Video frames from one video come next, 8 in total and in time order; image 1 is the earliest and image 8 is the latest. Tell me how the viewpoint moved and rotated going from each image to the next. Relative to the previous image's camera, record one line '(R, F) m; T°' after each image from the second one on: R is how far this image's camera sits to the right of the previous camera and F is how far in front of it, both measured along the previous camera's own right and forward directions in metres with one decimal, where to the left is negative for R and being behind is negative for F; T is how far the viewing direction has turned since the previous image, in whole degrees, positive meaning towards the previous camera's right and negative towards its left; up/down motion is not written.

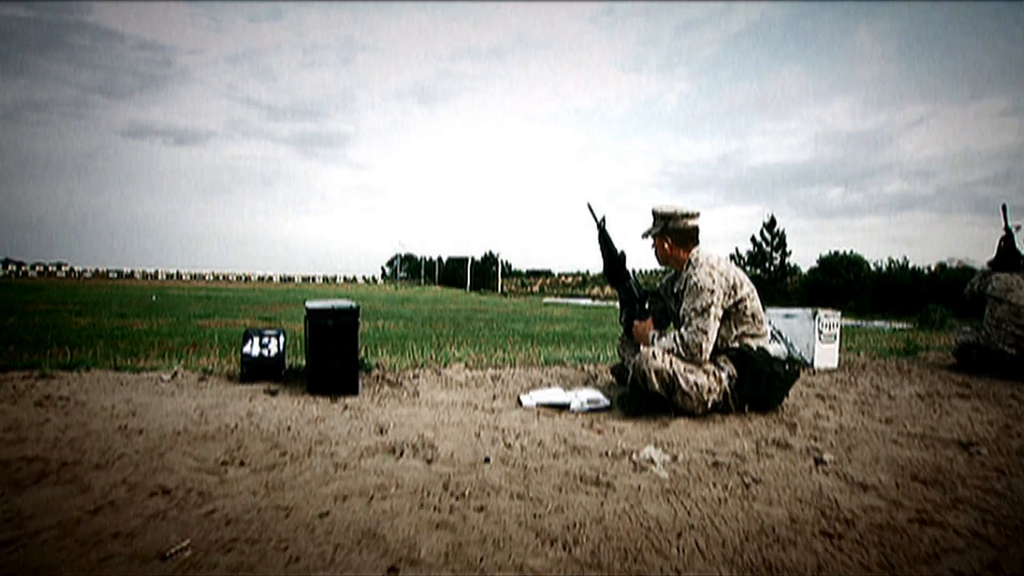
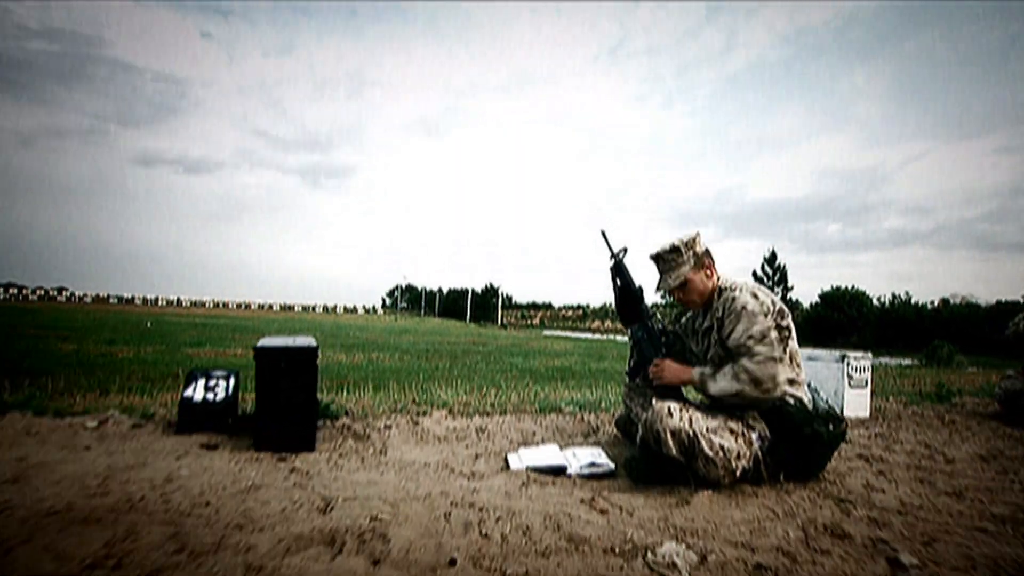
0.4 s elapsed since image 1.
(+0.1, +0.7) m; 0°
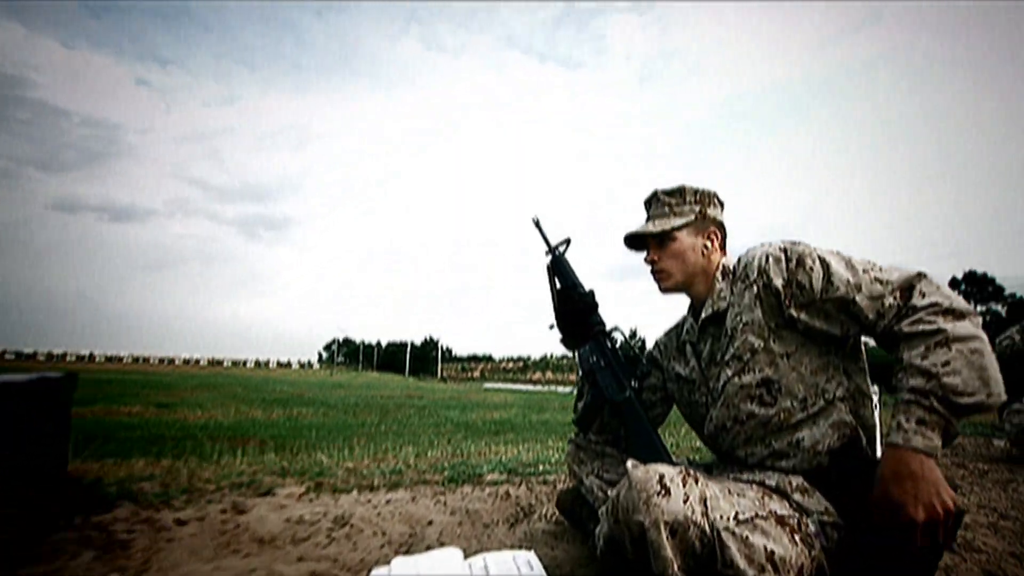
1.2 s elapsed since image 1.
(+0.2, +1.5) m; +5°
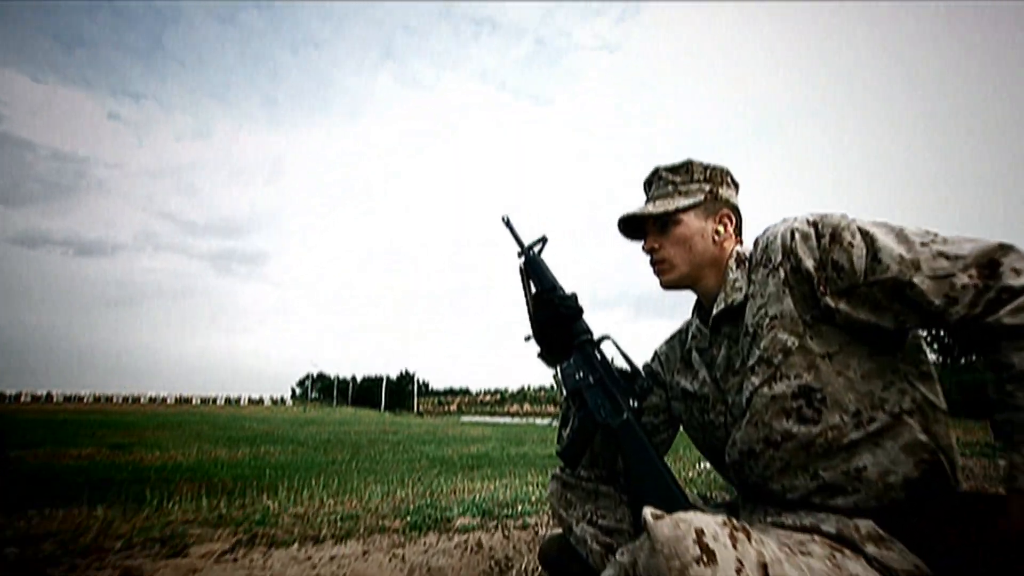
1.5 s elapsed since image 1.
(0.0, +0.5) m; +2°
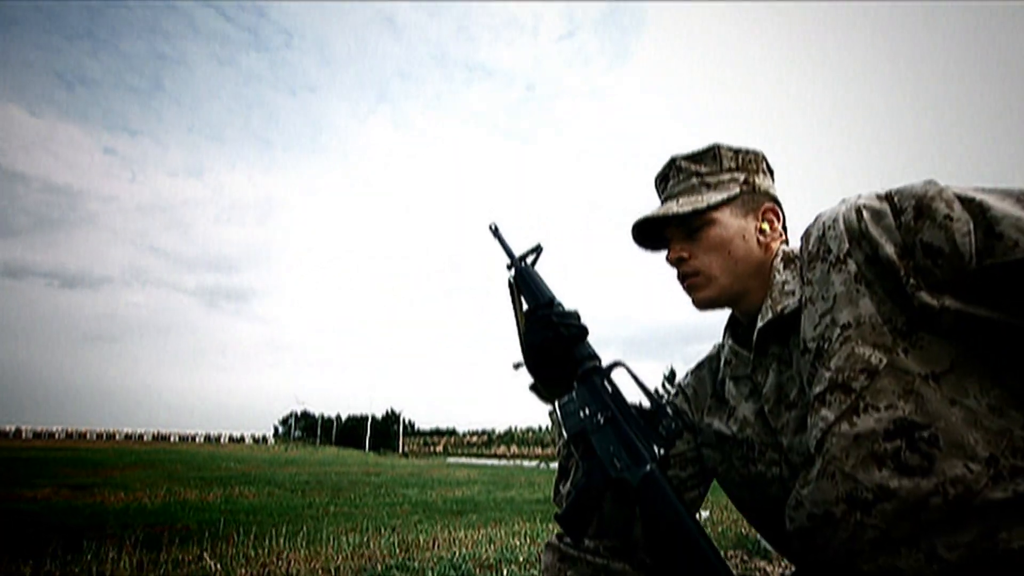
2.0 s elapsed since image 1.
(0.0, +0.5) m; +1°
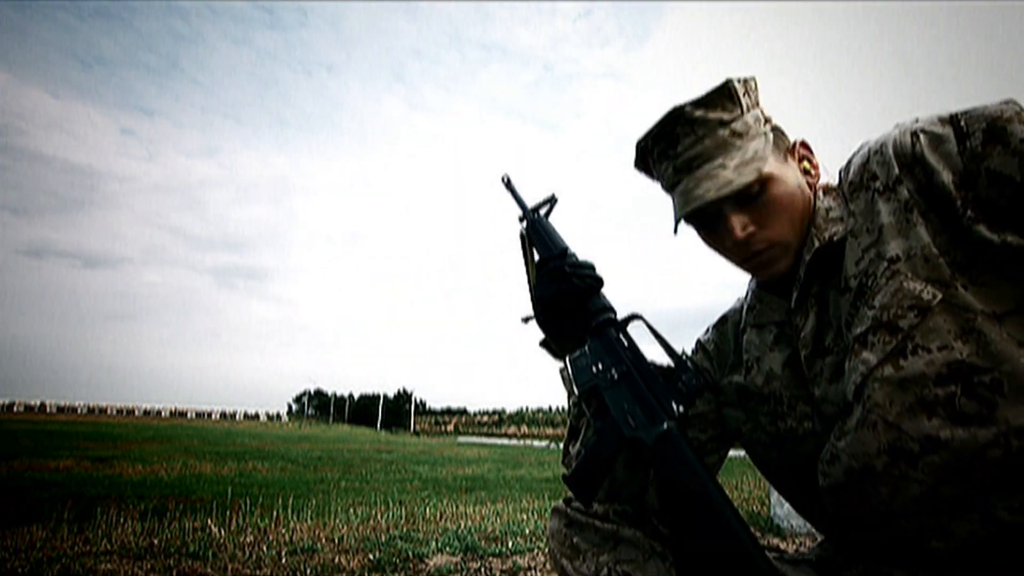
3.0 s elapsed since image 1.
(0.0, +0.1) m; -1°
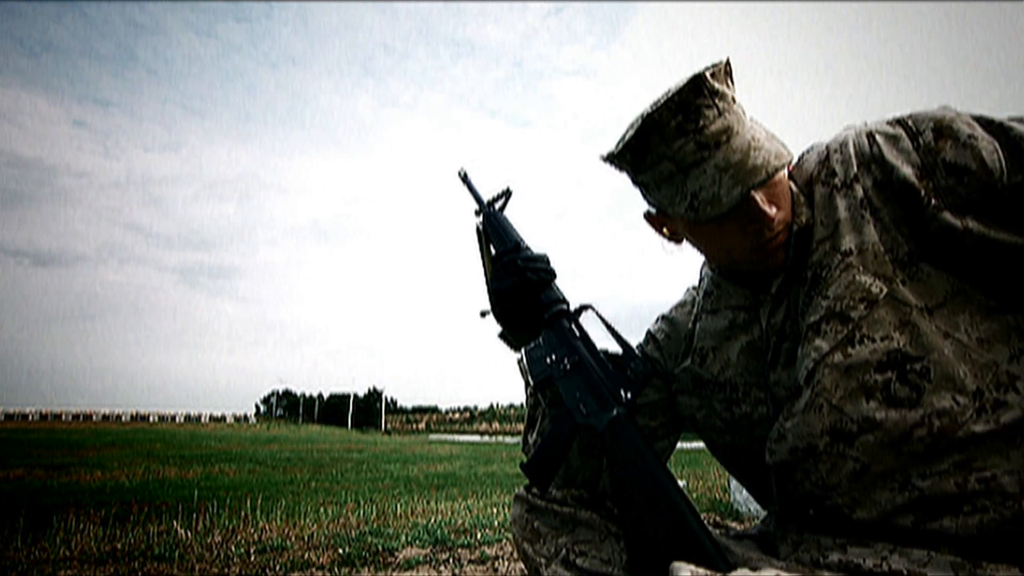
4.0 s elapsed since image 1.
(0.0, -0.1) m; +3°
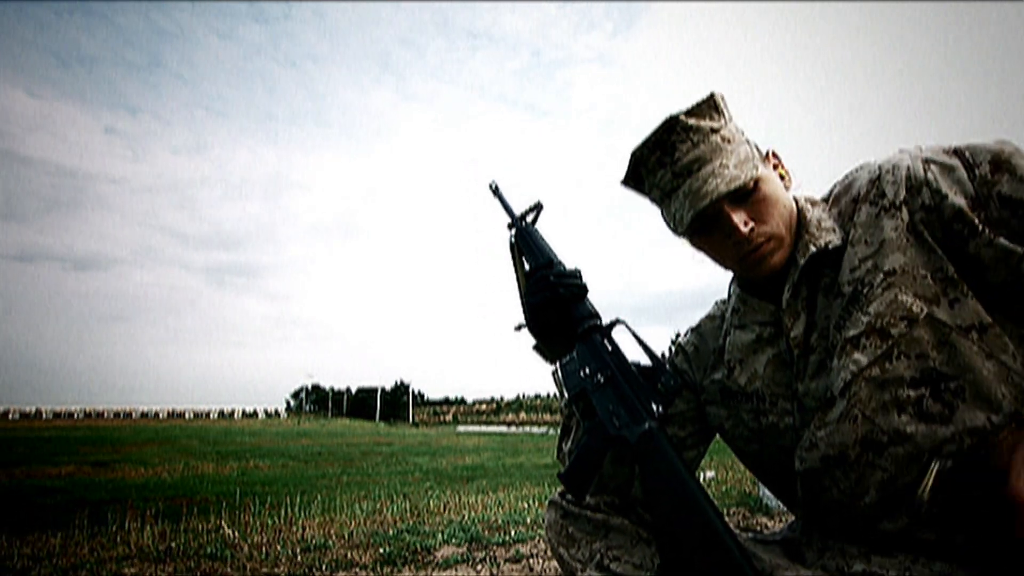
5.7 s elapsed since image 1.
(0.0, -0.1) m; -2°
